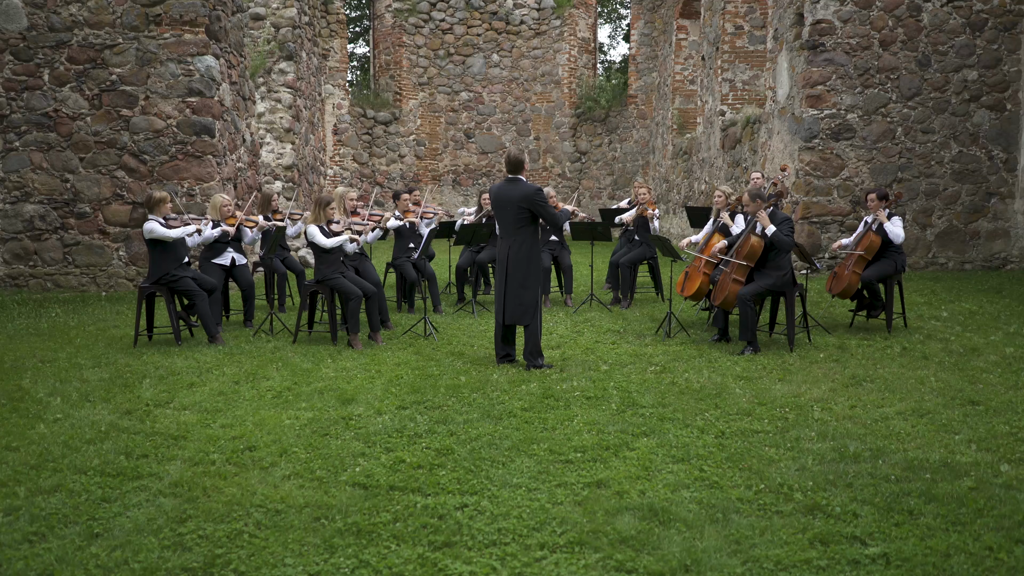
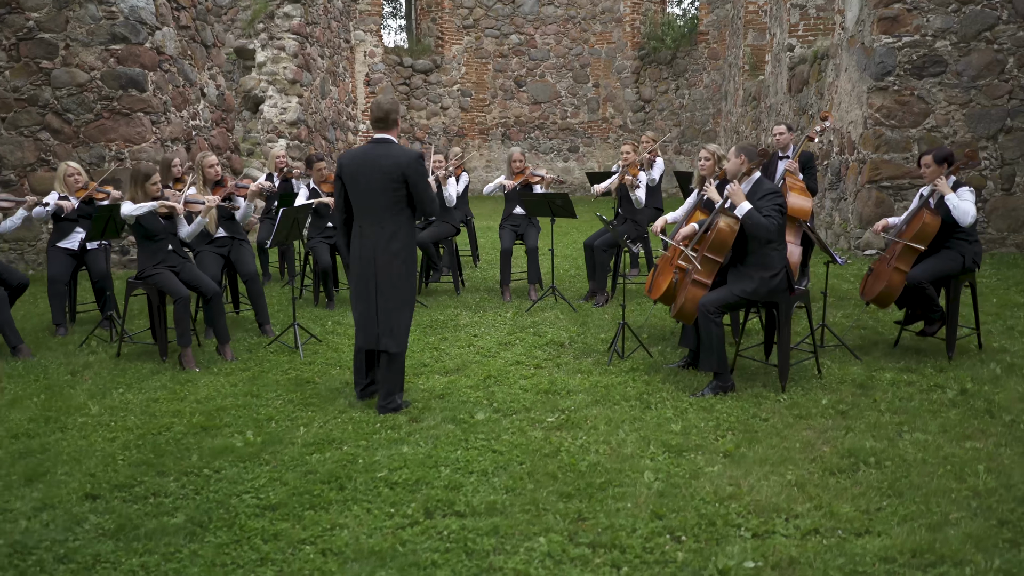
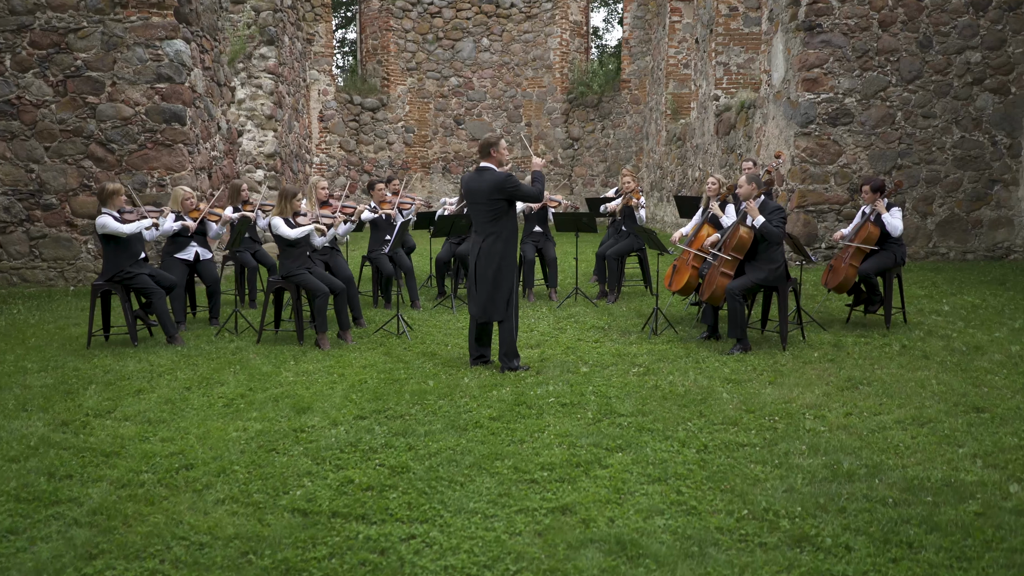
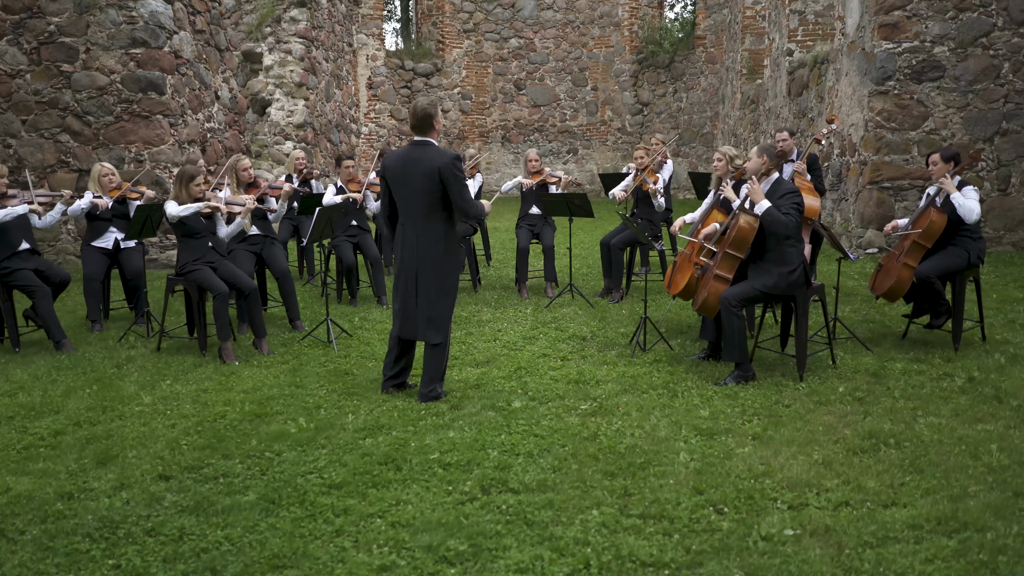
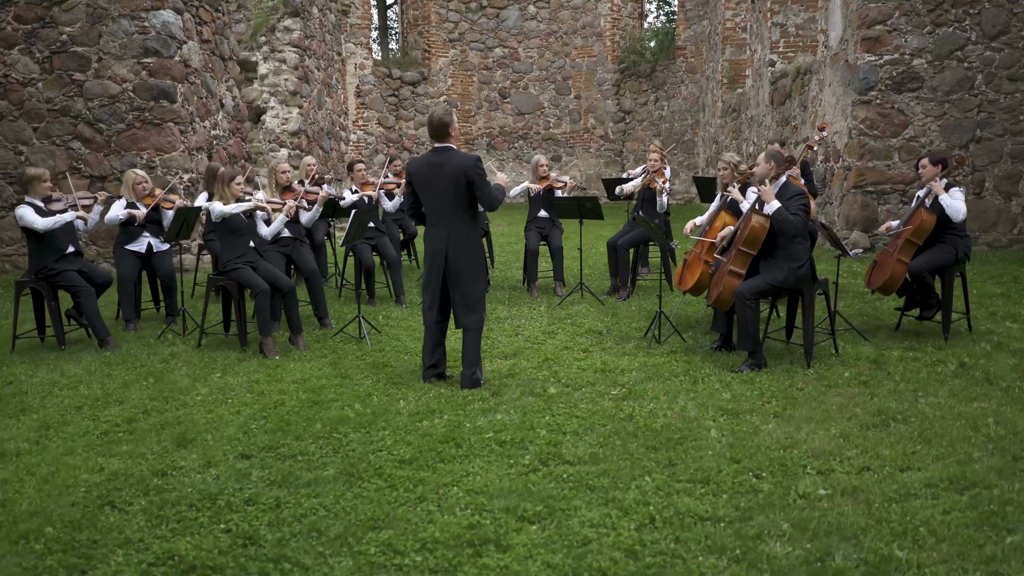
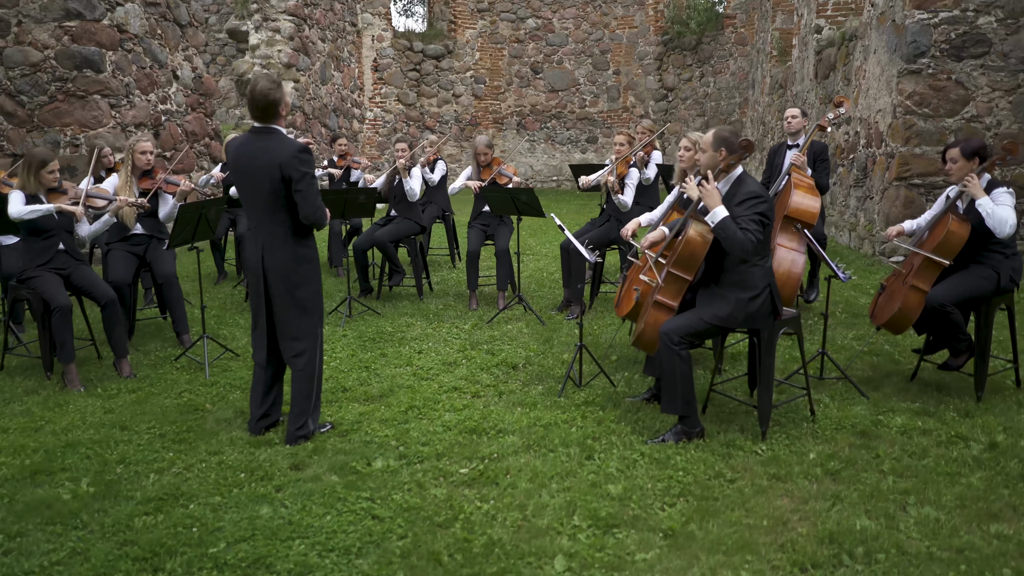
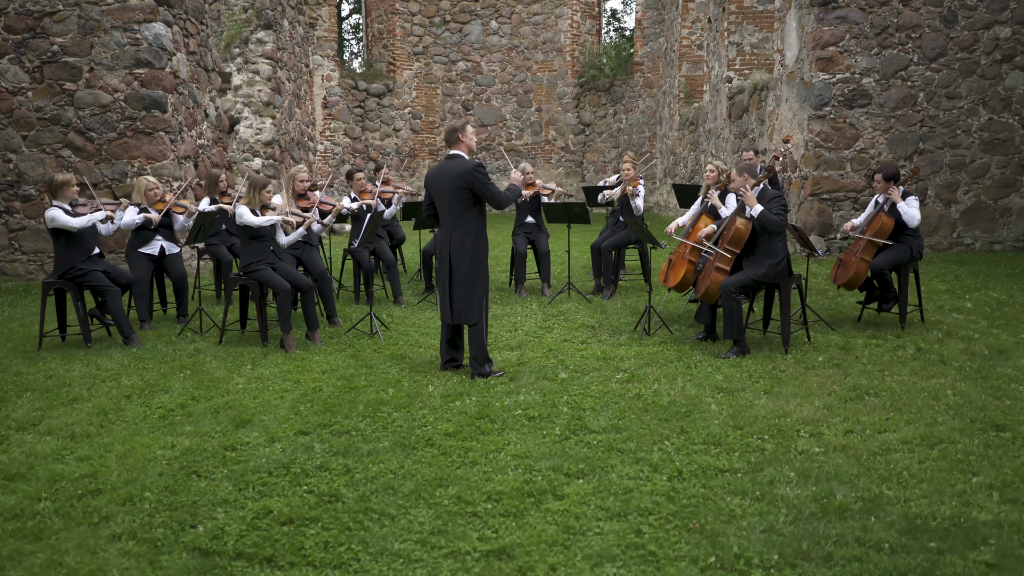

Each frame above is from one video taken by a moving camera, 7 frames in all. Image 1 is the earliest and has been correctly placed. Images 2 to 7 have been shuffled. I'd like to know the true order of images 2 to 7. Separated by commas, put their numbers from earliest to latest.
3, 7, 5, 4, 2, 6
